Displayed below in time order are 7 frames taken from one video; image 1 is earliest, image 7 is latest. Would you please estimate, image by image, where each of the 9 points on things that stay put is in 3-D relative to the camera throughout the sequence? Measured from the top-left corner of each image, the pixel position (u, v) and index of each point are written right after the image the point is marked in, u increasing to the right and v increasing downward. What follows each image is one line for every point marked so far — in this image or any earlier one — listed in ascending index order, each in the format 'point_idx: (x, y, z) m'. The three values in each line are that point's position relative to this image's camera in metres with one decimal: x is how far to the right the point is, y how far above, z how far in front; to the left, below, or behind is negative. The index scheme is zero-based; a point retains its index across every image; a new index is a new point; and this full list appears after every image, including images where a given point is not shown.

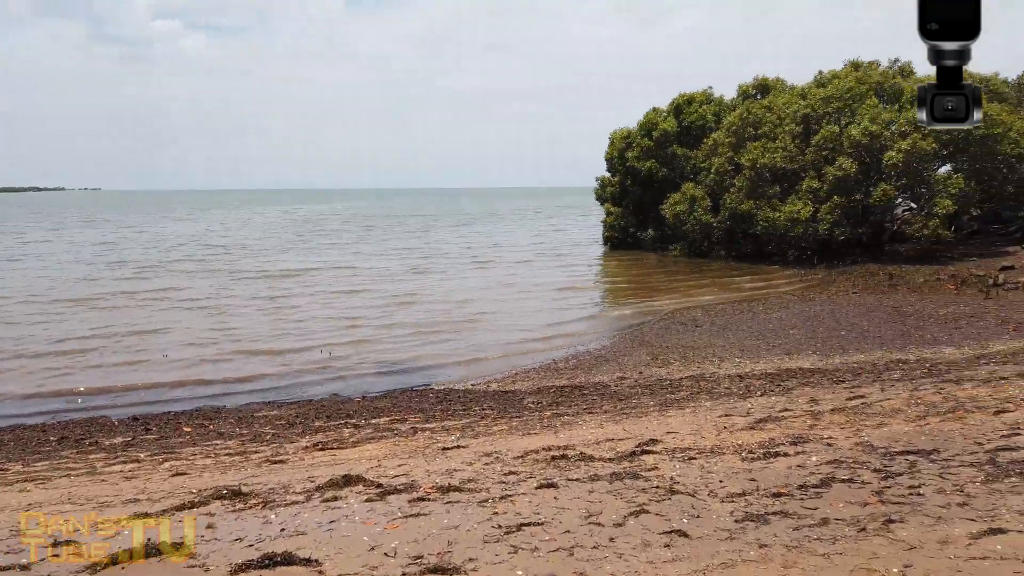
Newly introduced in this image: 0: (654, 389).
0: (+2.0, -1.4, +10.7) m
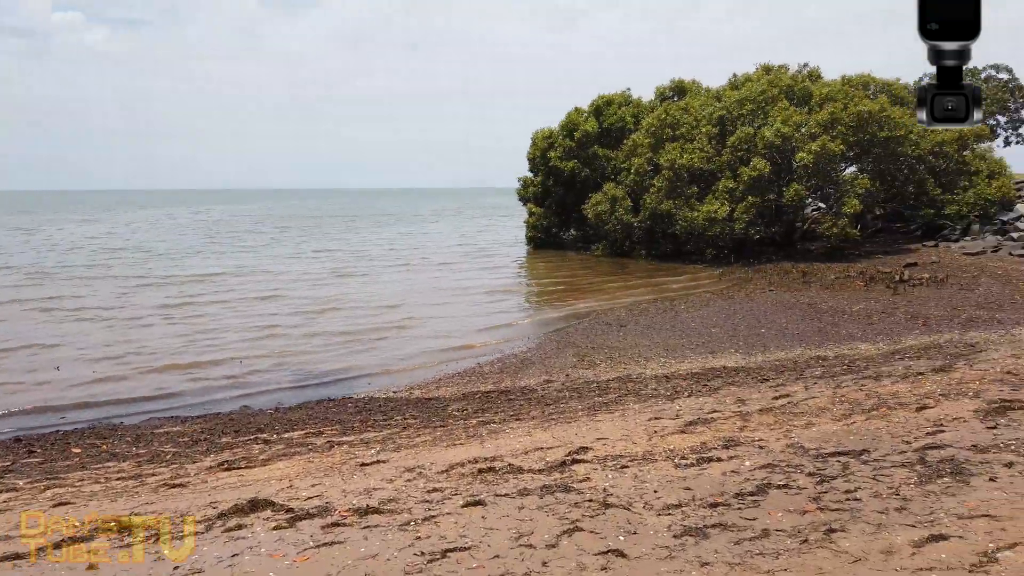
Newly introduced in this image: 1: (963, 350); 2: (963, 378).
0: (+1.0, -1.4, +10.4) m
1: (+7.2, -1.0, +12.1) m
2: (+5.8, -1.2, +9.8) m
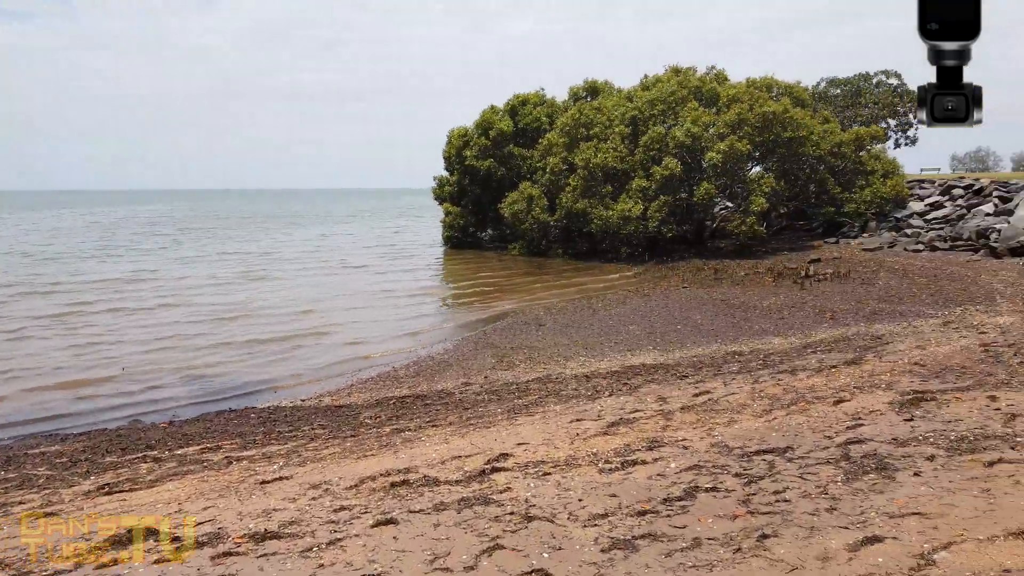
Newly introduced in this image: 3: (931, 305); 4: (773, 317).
0: (-0.1, -1.4, +10.1) m
1: (+5.8, -0.9, +12.4) m
2: (+4.7, -1.1, +10.0) m
3: (+9.2, -0.4, +16.8) m
4: (+5.5, -0.6, +16.2) m
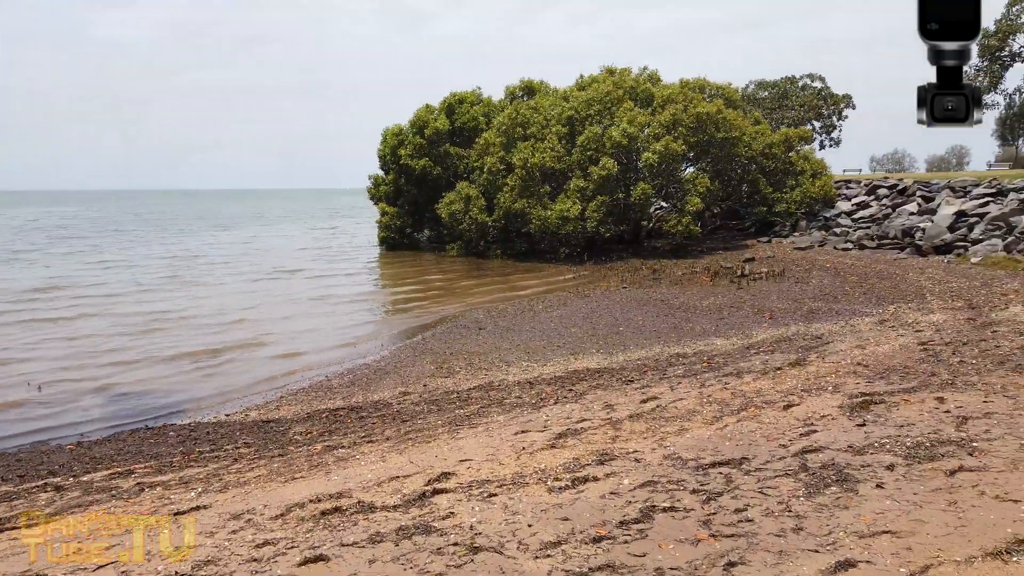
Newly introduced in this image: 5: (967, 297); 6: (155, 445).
0: (-0.9, -1.5, +9.6) m
1: (+4.9, -0.9, +12.4) m
2: (+4.0, -1.1, +9.9) m
3: (+7.9, -0.3, +17.1) m
4: (+4.3, -0.6, +16.1) m
5: (+9.6, -0.2, +16.1) m
6: (-4.0, -1.8, +8.6) m
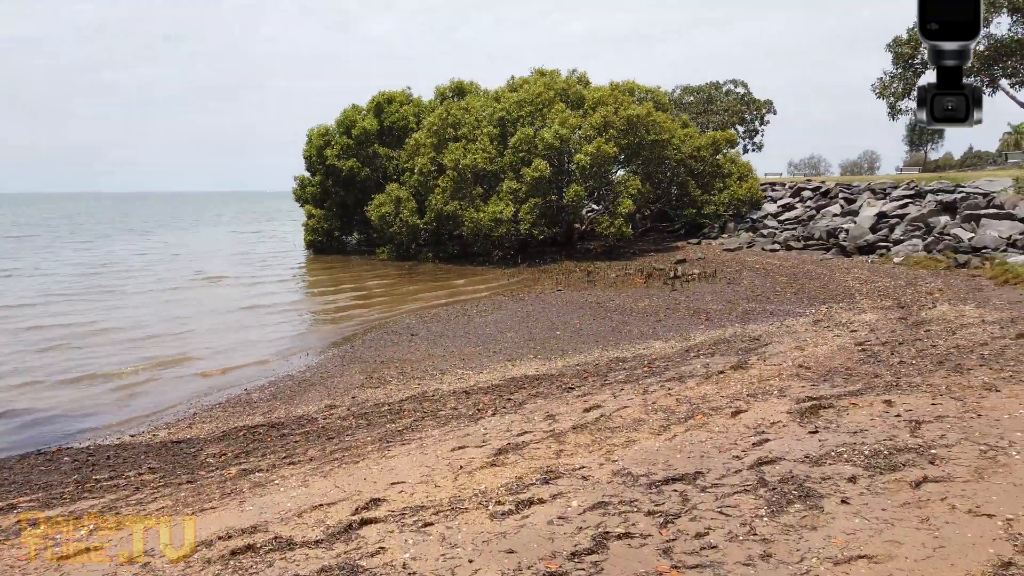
0: (-1.7, -1.5, +8.9) m
1: (+3.8, -0.9, +12.2) m
2: (+3.1, -1.1, +9.6) m
3: (+6.4, -0.3, +17.2) m
4: (+2.9, -0.7, +15.9) m
5: (+8.2, -0.2, +16.4) m
6: (-4.7, -1.9, +7.7) m
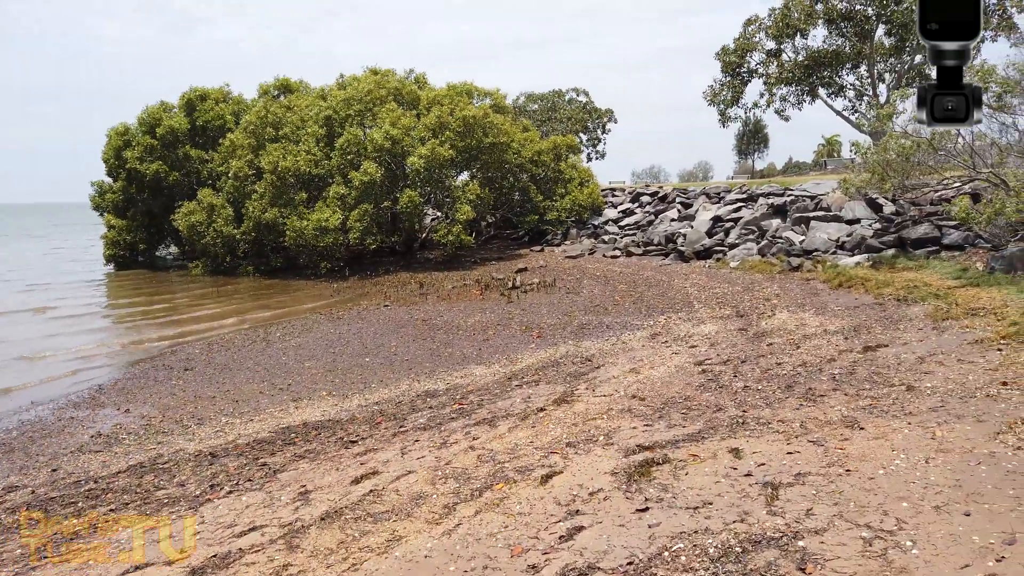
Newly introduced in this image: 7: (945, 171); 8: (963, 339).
0: (-3.8, -1.8, +6.3) m
1: (+1.0, -1.1, +10.6) m
2: (+0.8, -1.3, +7.9) m
3: (+2.6, -0.5, +15.9) m
4: (-0.7, -0.9, +14.0) m
5: (+4.5, -0.3, +15.5) m
6: (-6.5, -2.2, +4.5) m
7: (+8.7, +2.3, +15.3) m
8: (+5.5, -0.6, +9.3) m
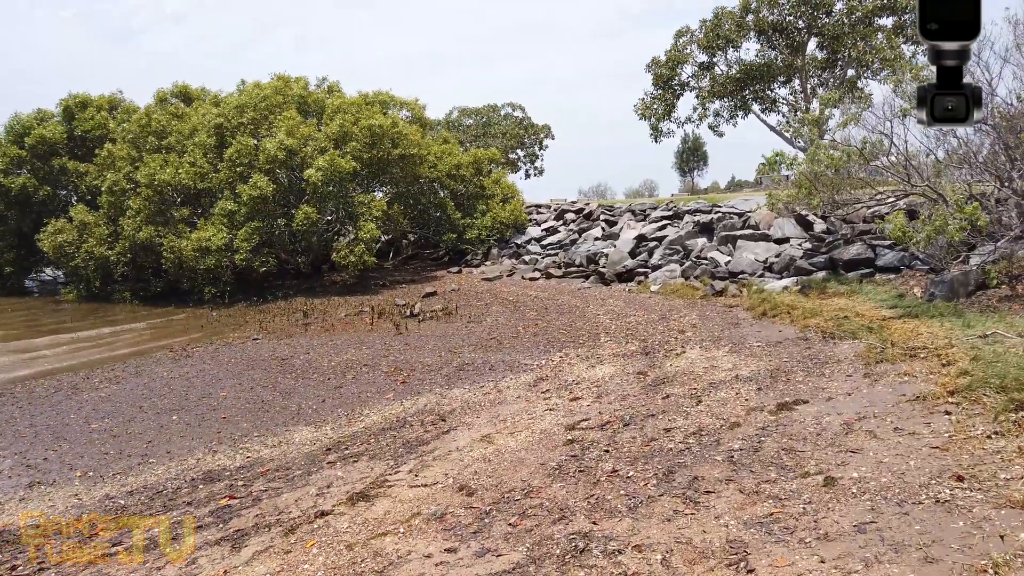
0: (-5.4, -2.2, +3.6) m
1: (-0.9, -1.5, +8.2) m
2: (-0.9, -1.6, +5.5) m
3: (+0.3, -1.1, +13.6) m
4: (-2.7, -1.5, +11.5) m
5: (+2.3, -0.8, +13.3) m
6: (-8.0, -2.6, +1.6) m
7: (+6.5, +1.8, +13.5) m
8: (+3.7, -1.0, +7.2) m
